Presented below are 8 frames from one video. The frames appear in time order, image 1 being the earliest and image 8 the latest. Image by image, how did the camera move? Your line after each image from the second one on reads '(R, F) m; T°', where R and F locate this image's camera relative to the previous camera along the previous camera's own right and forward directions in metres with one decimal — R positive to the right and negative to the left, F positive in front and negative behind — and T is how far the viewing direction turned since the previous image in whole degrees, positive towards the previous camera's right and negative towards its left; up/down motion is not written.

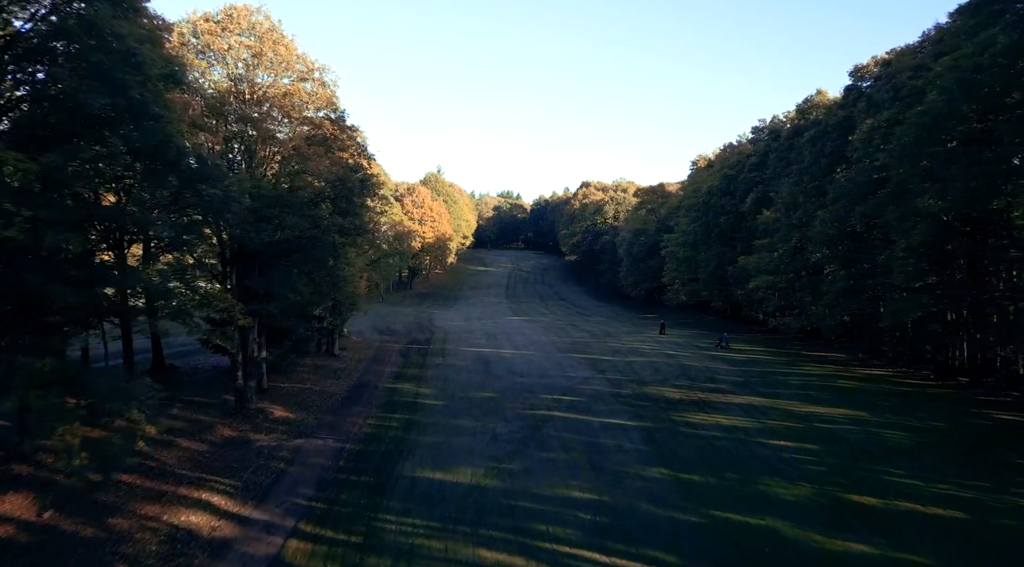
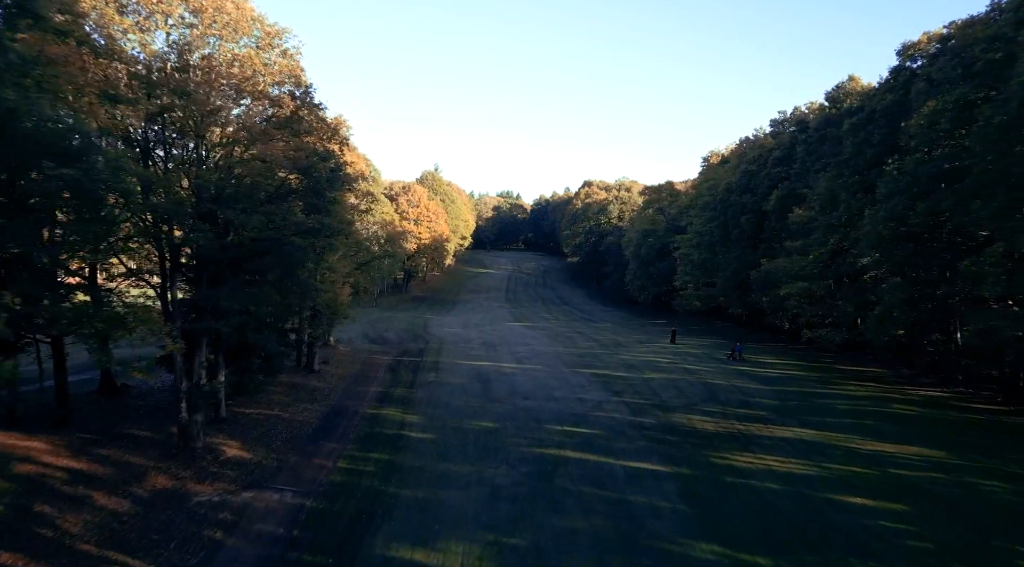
(-0.1, +4.0) m; 0°
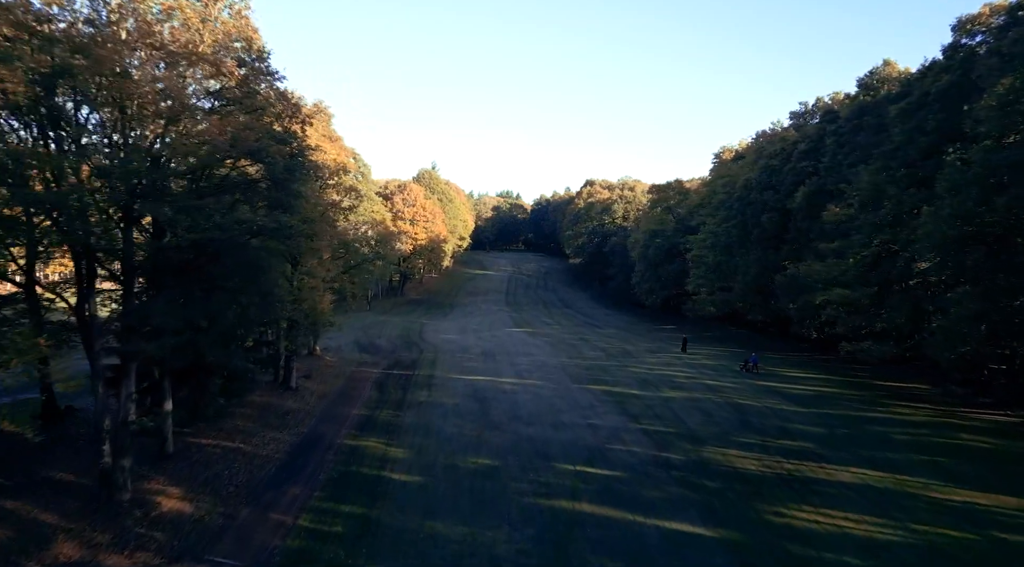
(-0.1, +3.6) m; 0°
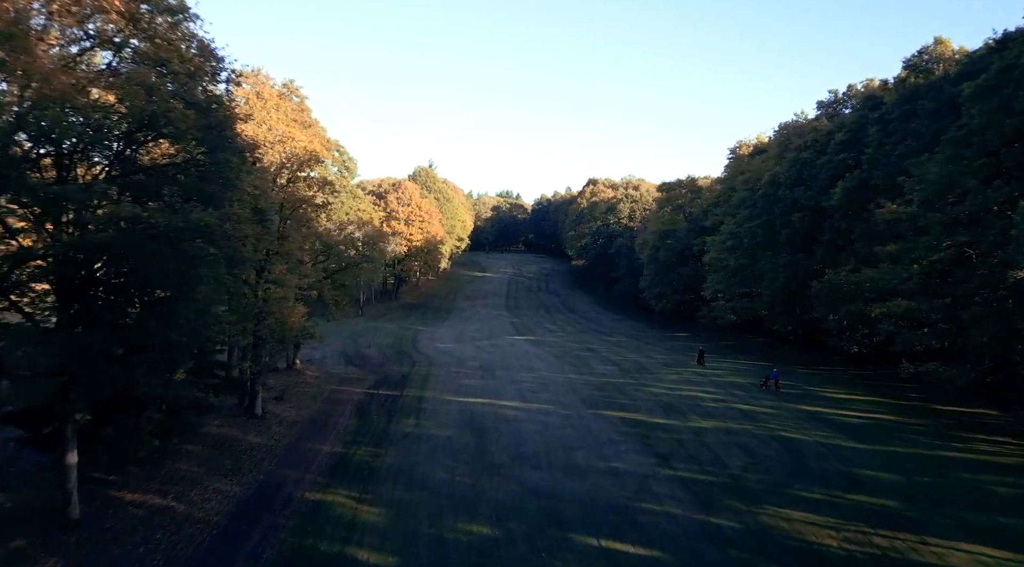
(-0.1, +4.2) m; 0°
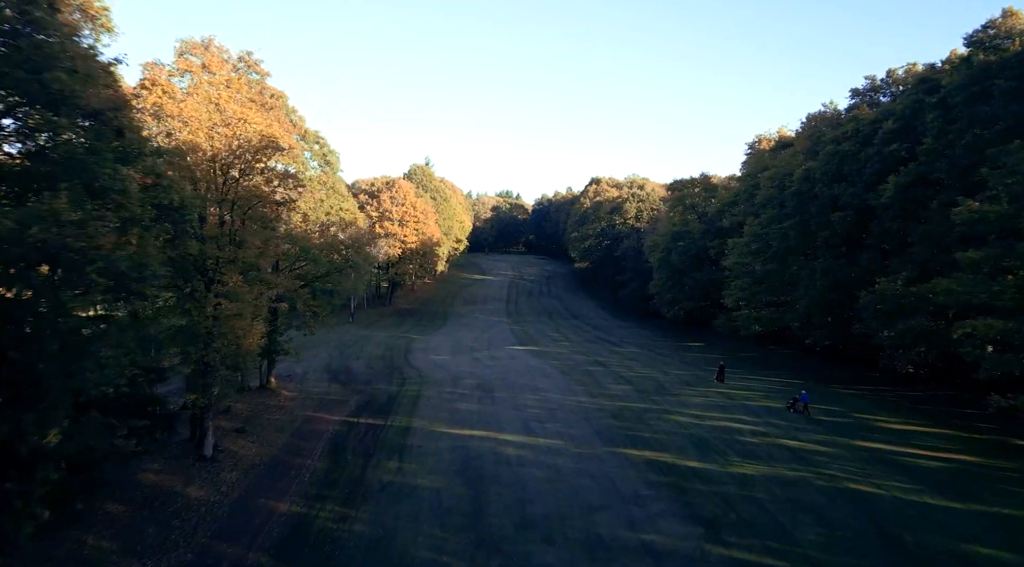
(-0.1, +4.3) m; 0°
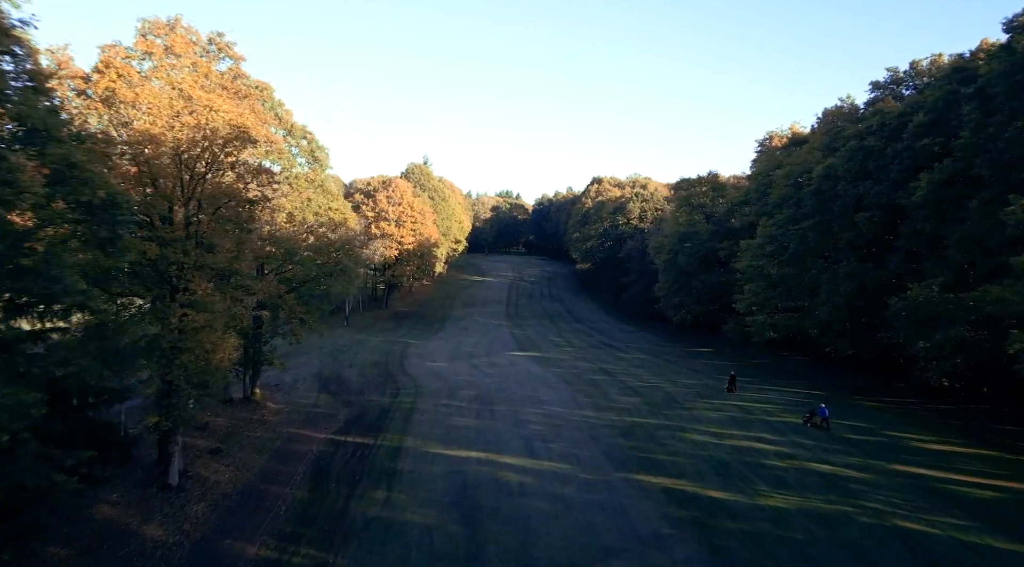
(0.0, +2.2) m; 0°
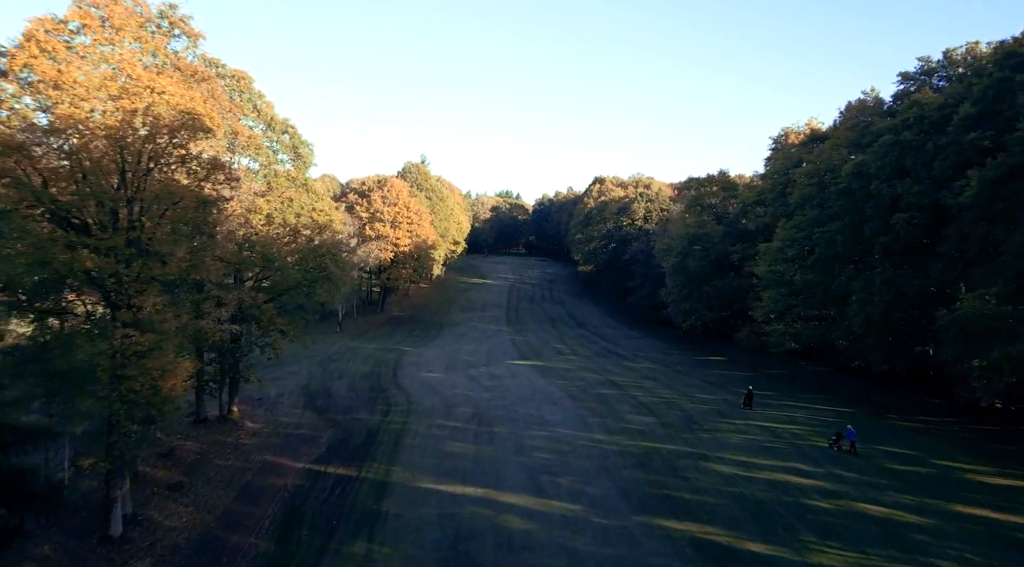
(-0.1, +2.8) m; 0°
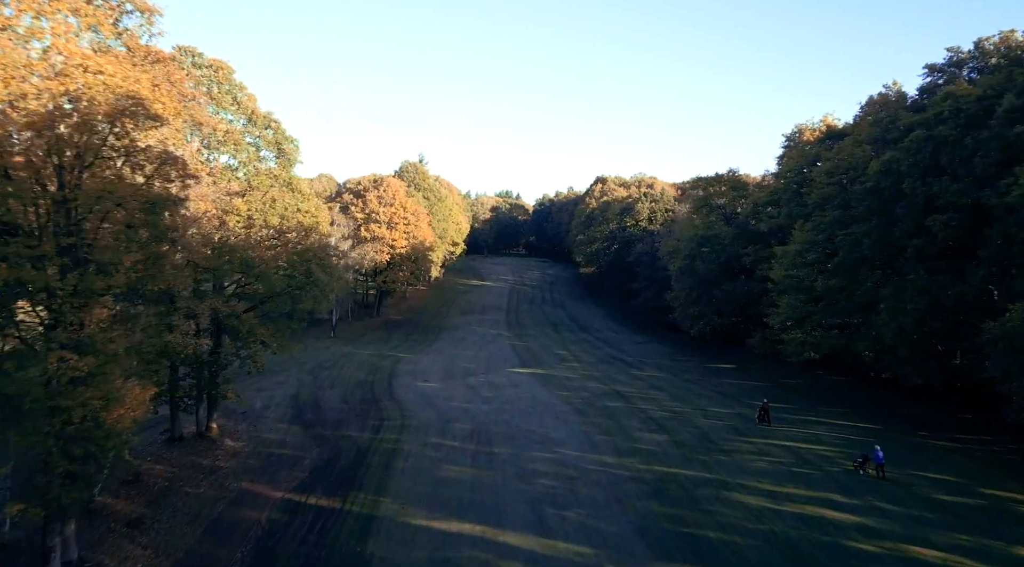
(0.0, +2.2) m; 0°
